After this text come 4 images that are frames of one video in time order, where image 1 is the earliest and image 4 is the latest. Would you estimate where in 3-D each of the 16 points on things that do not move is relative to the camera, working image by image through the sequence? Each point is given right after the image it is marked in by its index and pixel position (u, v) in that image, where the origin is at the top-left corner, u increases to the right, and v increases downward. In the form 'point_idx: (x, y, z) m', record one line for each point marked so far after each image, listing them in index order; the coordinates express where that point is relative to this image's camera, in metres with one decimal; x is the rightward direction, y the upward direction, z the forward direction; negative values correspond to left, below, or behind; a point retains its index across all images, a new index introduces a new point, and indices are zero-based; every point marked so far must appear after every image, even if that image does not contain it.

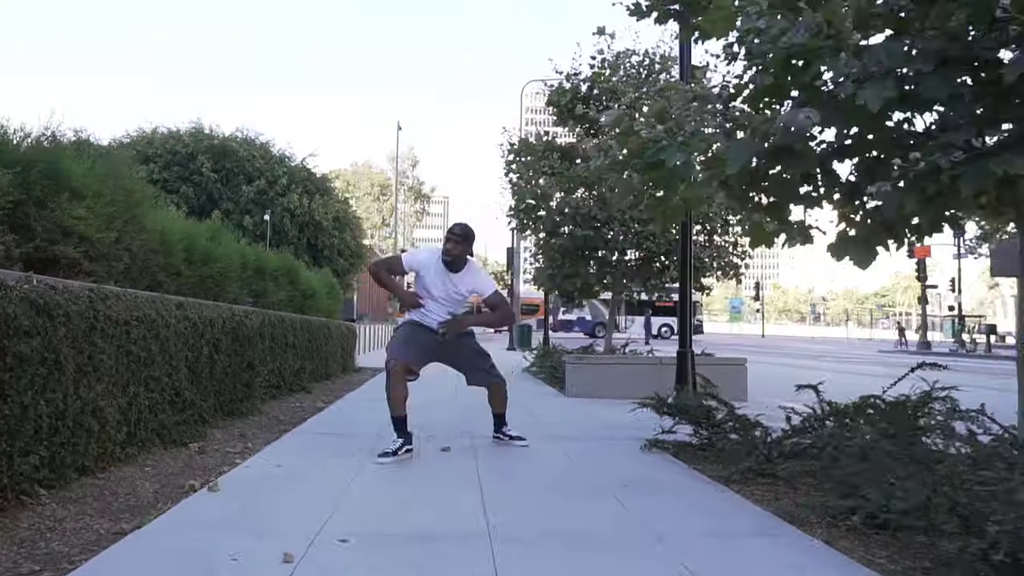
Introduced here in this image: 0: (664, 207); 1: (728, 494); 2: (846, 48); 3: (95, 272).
0: (+1.2, +0.6, +6.3) m
1: (+1.5, -1.4, +5.5) m
2: (+1.7, +1.3, +4.3) m
3: (-3.0, +0.1, +6.0) m
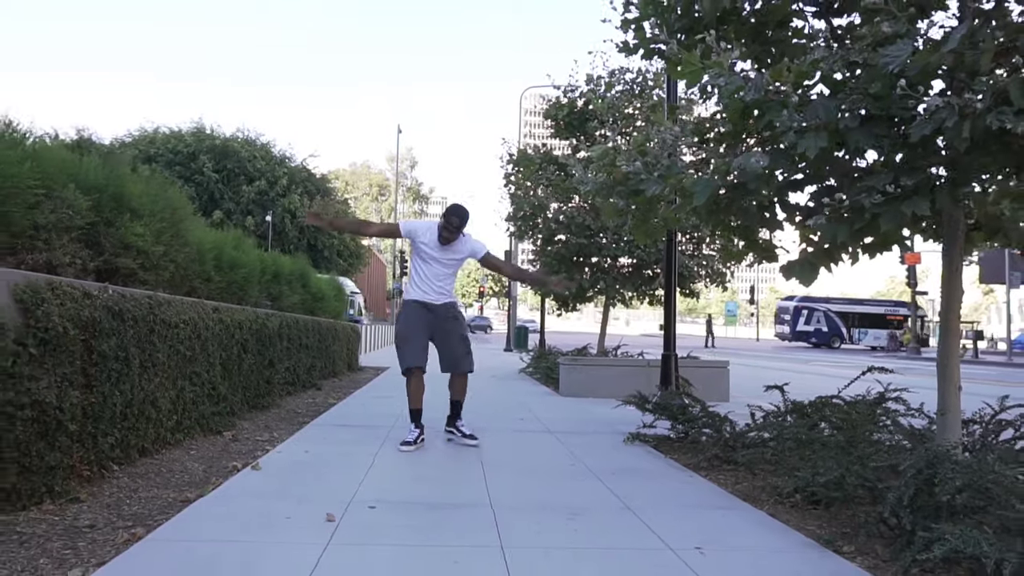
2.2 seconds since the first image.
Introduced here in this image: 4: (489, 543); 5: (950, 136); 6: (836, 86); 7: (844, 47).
0: (+1.2, +0.5, +7.2) m
1: (+1.4, -1.5, +6.4) m
2: (+1.8, +1.2, +5.3) m
3: (-3.0, +0.1, +6.9) m
4: (-0.1, -1.3, +4.3) m
5: (+2.3, +0.8, +4.4) m
6: (+2.1, +1.3, +5.3) m
7: (+2.2, +1.6, +5.5) m
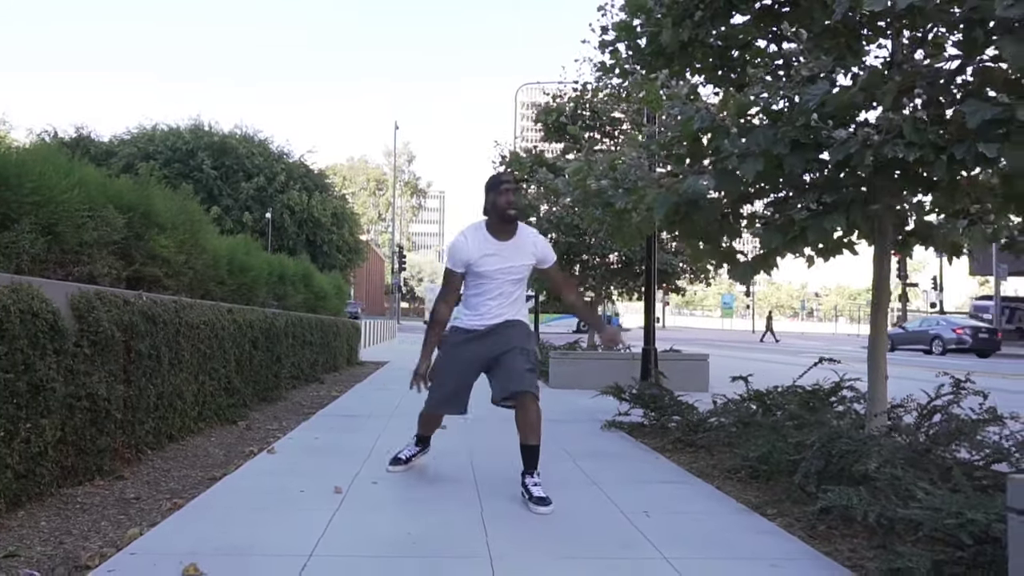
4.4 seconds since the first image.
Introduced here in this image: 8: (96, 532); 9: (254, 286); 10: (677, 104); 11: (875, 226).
0: (+1.0, +0.5, +8.0) m
1: (+1.3, -1.5, +7.3) m
2: (+1.6, +1.1, +6.1) m
3: (-3.2, 0.0, +7.7) m
4: (-0.3, -1.4, +5.1) m
5: (+2.2, +0.8, +5.2) m
6: (+1.9, +1.3, +6.1) m
7: (+2.1, +1.6, +6.4) m
8: (-2.3, -1.3, +4.6) m
9: (-3.5, 0.0, +11.2) m
10: (+1.3, +1.4, +6.4) m
11: (+2.6, +0.5, +6.0) m
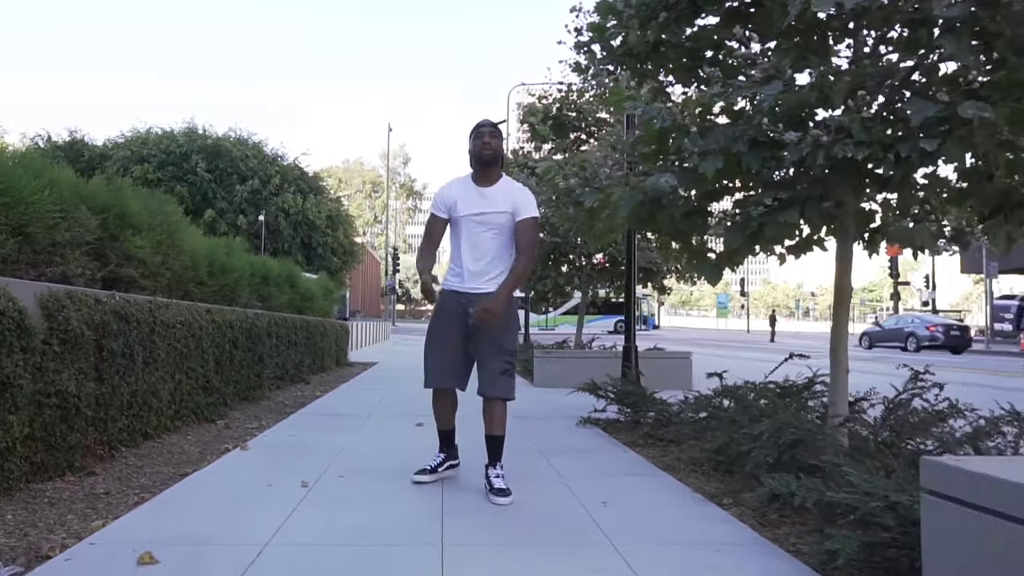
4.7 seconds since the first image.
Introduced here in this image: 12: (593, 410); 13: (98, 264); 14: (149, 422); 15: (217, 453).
0: (+0.7, +0.5, +8.1) m
1: (+1.1, -1.5, +7.4) m
2: (+1.3, +1.2, +6.2) m
3: (-3.5, 0.0, +7.8) m
4: (-0.5, -1.4, +5.2) m
5: (+1.9, +0.8, +5.3) m
6: (+1.7, +1.3, +6.2) m
7: (+1.8, +1.6, +6.5) m
8: (-2.5, -1.3, +4.7) m
9: (-3.8, 0.0, +11.3) m
10: (+1.0, +1.4, +6.6) m
11: (+2.4, +0.5, +6.1) m
12: (+0.9, -1.4, +9.7) m
13: (-3.6, +0.2, +7.1) m
14: (-3.2, -1.2, +7.2) m
15: (-2.6, -1.4, +7.2) m
